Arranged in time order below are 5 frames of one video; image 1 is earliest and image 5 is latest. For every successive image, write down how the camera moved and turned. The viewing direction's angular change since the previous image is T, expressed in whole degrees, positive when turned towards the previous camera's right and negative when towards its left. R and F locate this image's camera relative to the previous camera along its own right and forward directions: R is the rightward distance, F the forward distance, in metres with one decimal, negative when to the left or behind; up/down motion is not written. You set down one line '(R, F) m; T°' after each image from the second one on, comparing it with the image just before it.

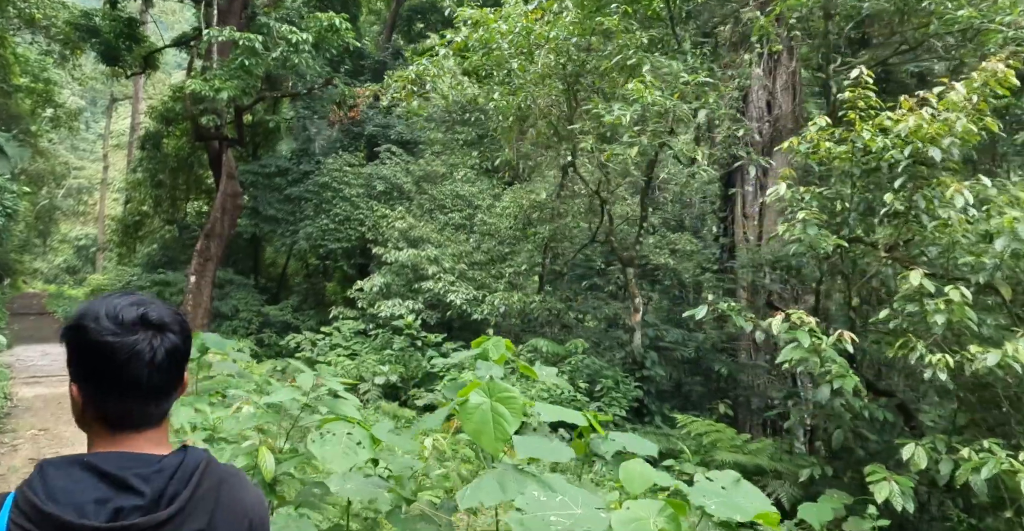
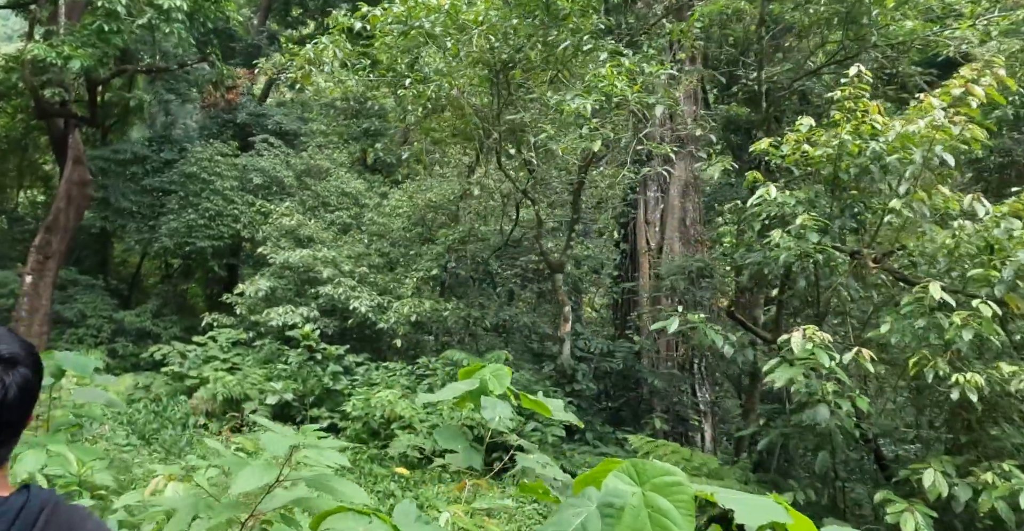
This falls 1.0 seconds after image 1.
(-0.5, +0.7) m; +10°
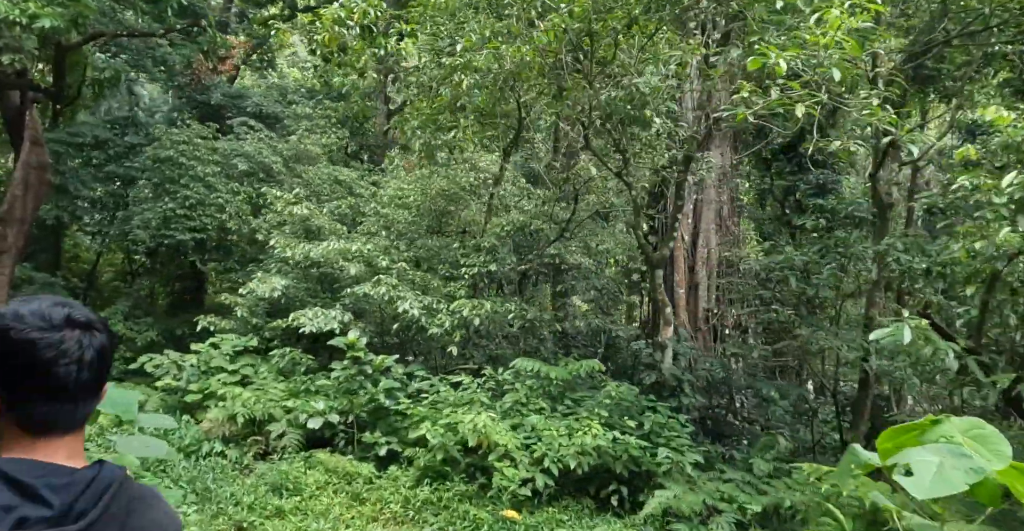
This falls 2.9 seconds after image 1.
(-1.0, +1.0) m; +4°
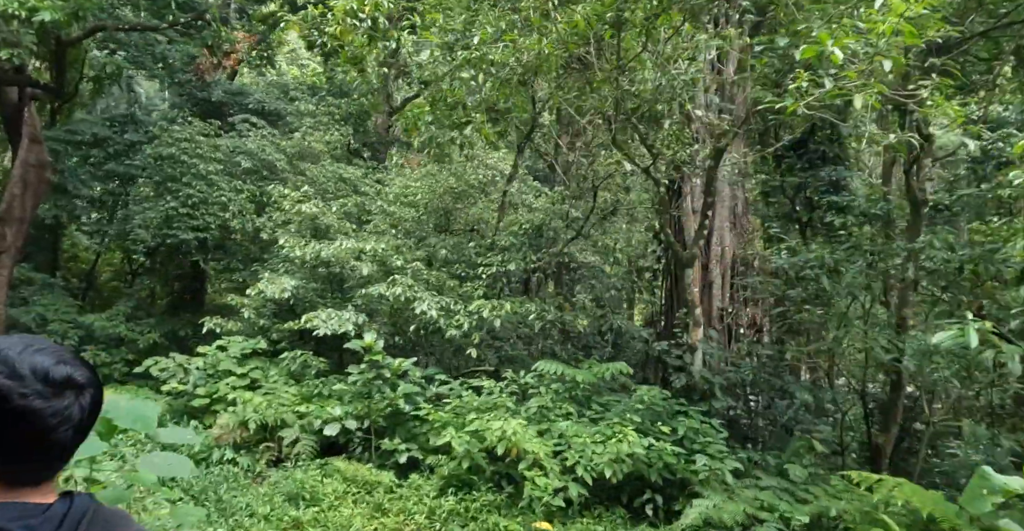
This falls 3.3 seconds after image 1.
(-0.2, +0.2) m; 0°
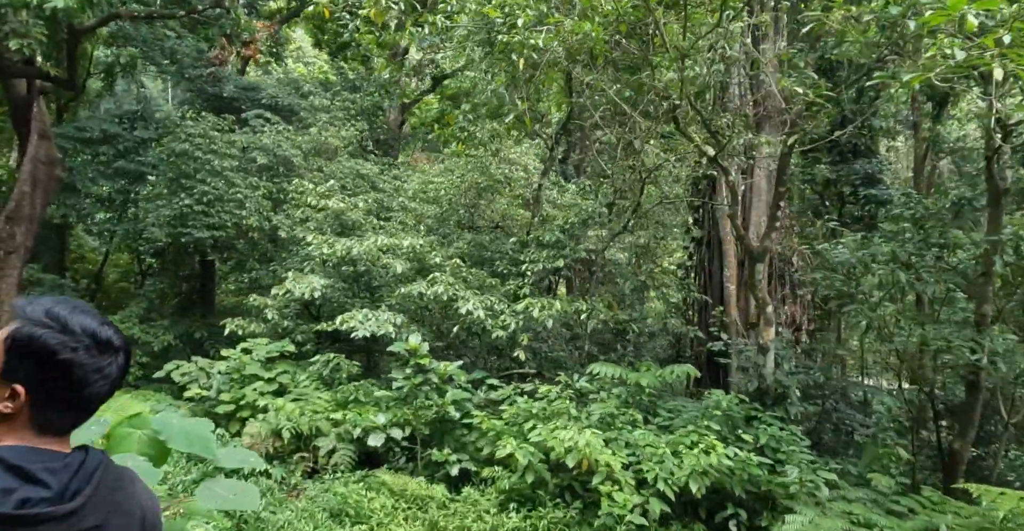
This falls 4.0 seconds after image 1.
(-0.3, +0.4) m; 0°
